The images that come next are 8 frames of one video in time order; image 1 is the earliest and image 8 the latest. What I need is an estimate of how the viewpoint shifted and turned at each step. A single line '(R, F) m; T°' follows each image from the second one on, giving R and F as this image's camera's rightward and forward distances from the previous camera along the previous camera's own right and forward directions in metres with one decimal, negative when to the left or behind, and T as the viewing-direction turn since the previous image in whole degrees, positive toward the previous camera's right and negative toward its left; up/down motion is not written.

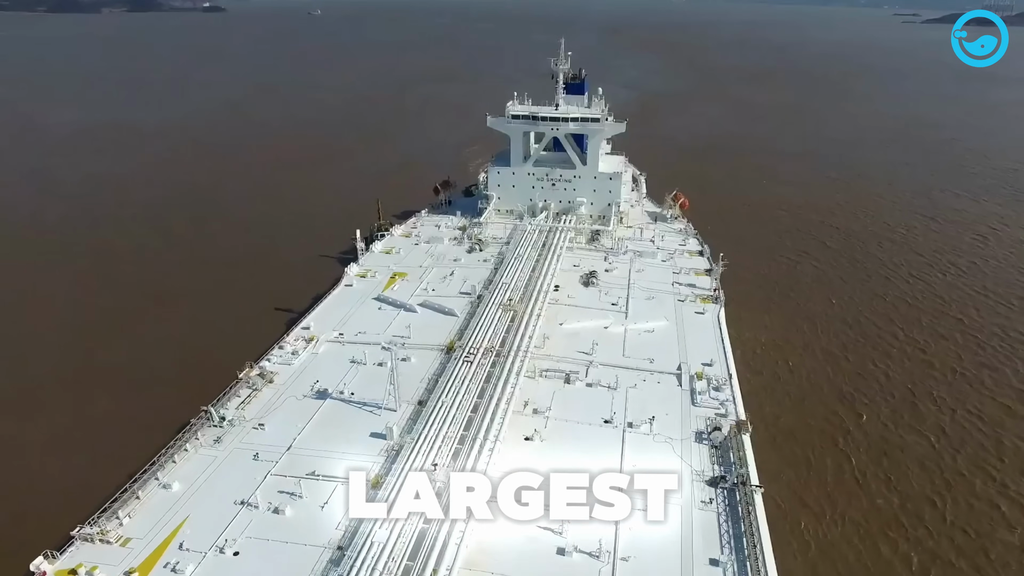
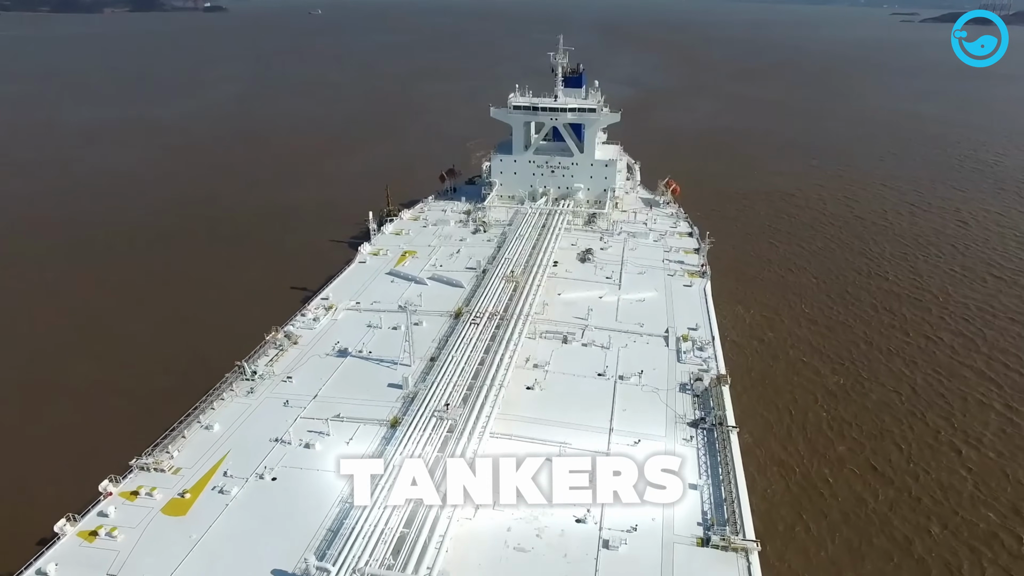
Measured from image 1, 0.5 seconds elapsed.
(-0.1, -2.0) m; 0°
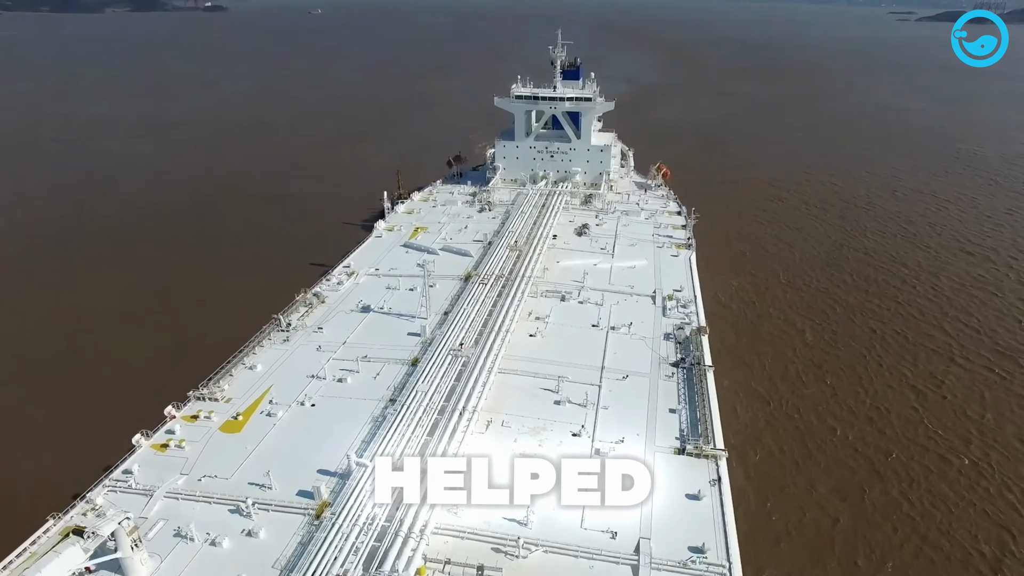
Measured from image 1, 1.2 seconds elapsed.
(-0.1, -2.6) m; 0°
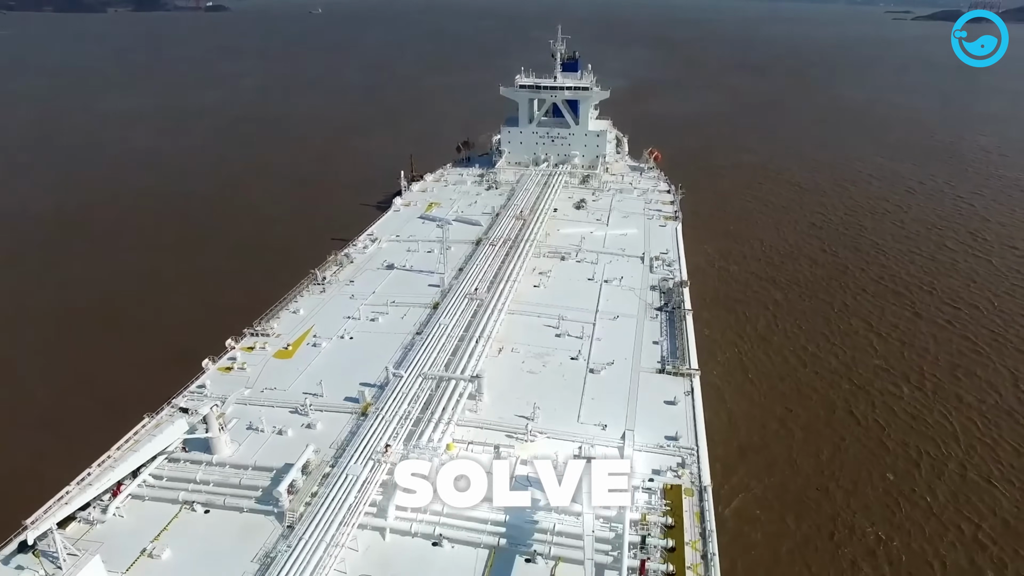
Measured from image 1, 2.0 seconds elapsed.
(-0.2, -3.3) m; 0°
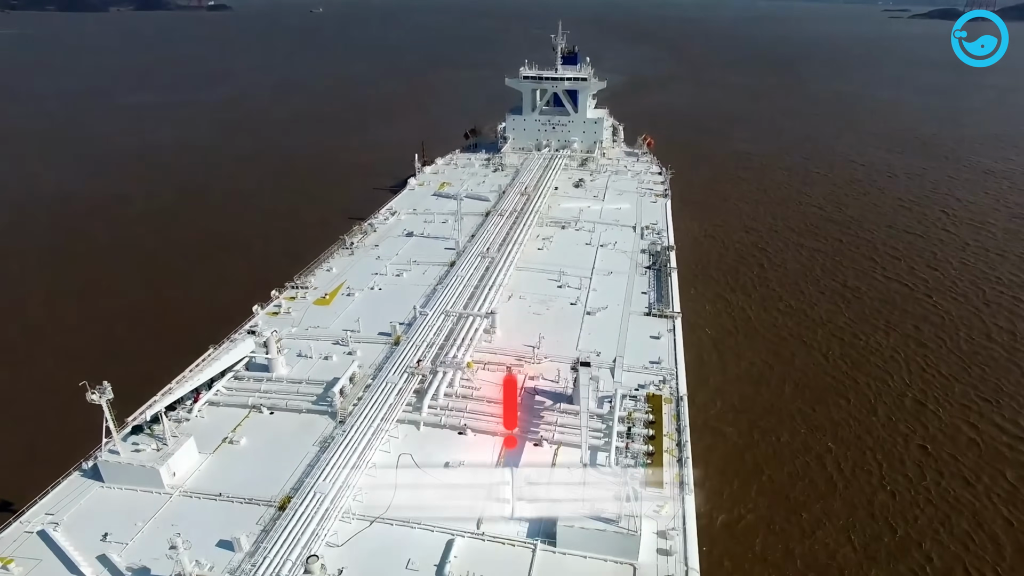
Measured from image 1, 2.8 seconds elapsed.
(-0.2, -3.3) m; 0°
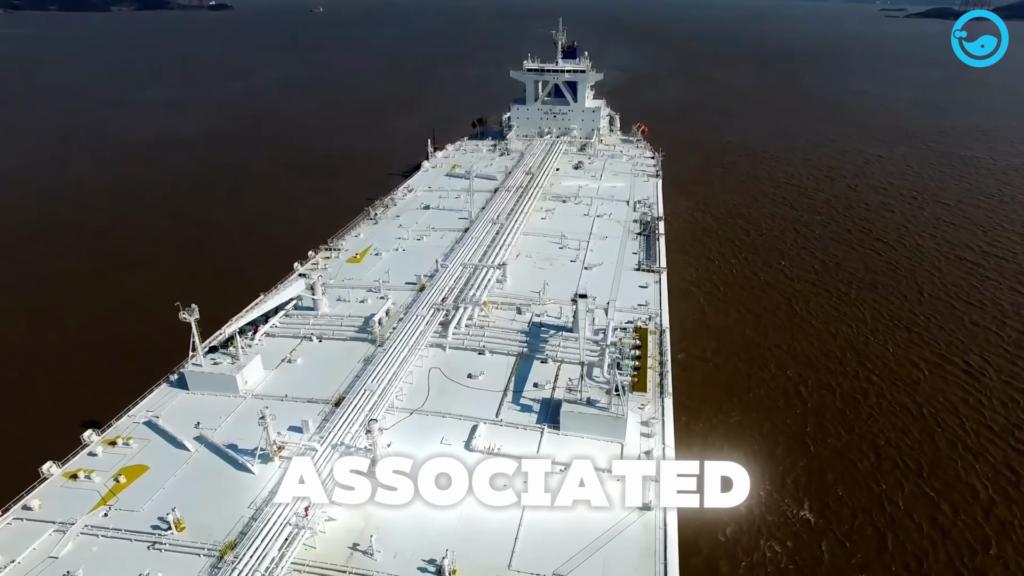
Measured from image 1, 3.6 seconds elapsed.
(-0.2, -3.5) m; 0°
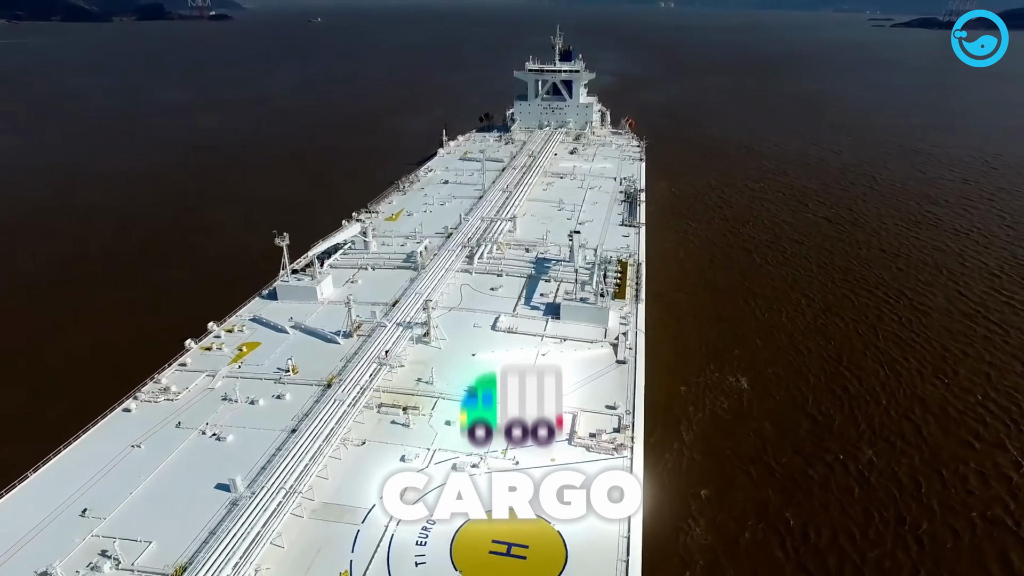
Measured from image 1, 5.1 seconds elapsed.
(-0.4, -6.2) m; 0°
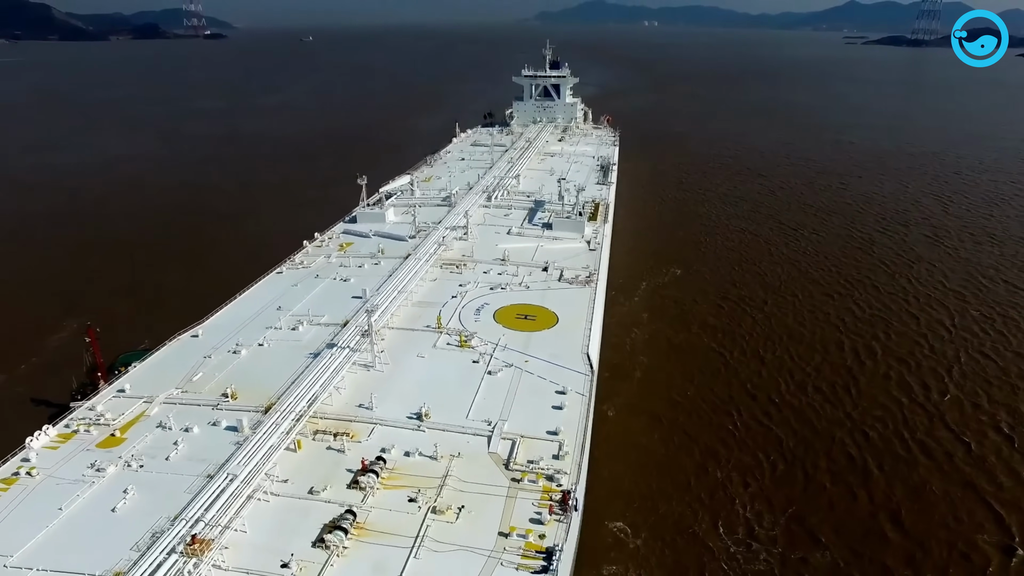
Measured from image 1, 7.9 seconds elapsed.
(-0.7, -11.3) m; +1°
